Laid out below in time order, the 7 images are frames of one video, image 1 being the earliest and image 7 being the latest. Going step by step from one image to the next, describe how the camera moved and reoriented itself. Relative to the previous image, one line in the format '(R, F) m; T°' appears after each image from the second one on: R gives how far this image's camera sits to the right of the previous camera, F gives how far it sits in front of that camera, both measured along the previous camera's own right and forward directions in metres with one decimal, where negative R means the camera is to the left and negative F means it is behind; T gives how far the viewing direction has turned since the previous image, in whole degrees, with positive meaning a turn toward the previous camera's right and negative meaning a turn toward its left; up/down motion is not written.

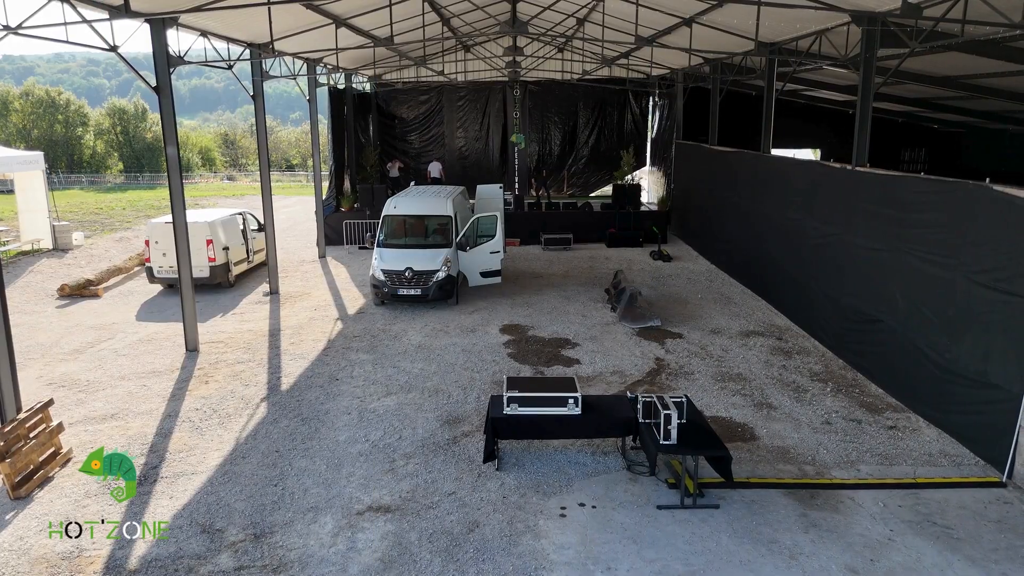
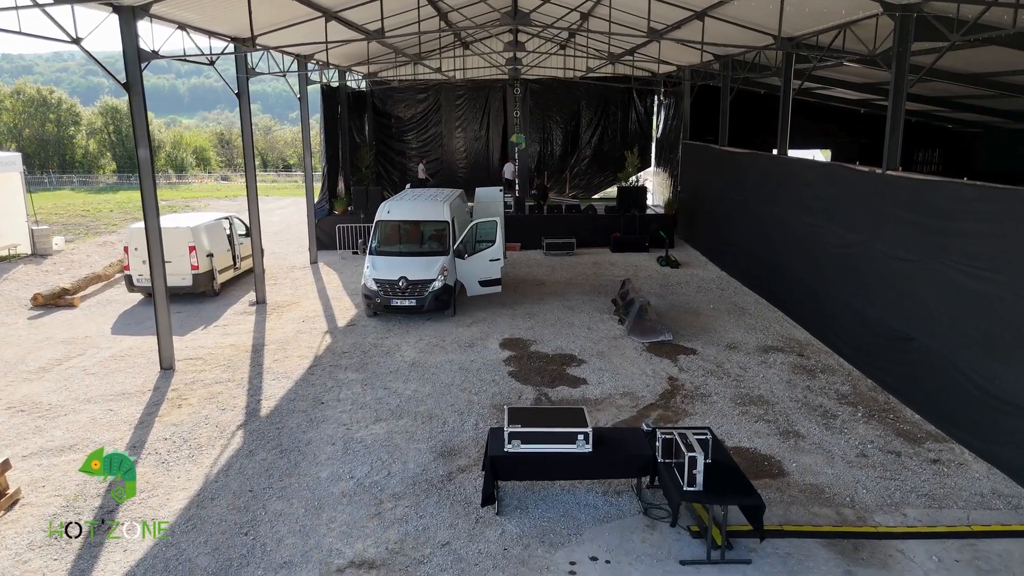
(0.0, +0.8) m; 0°
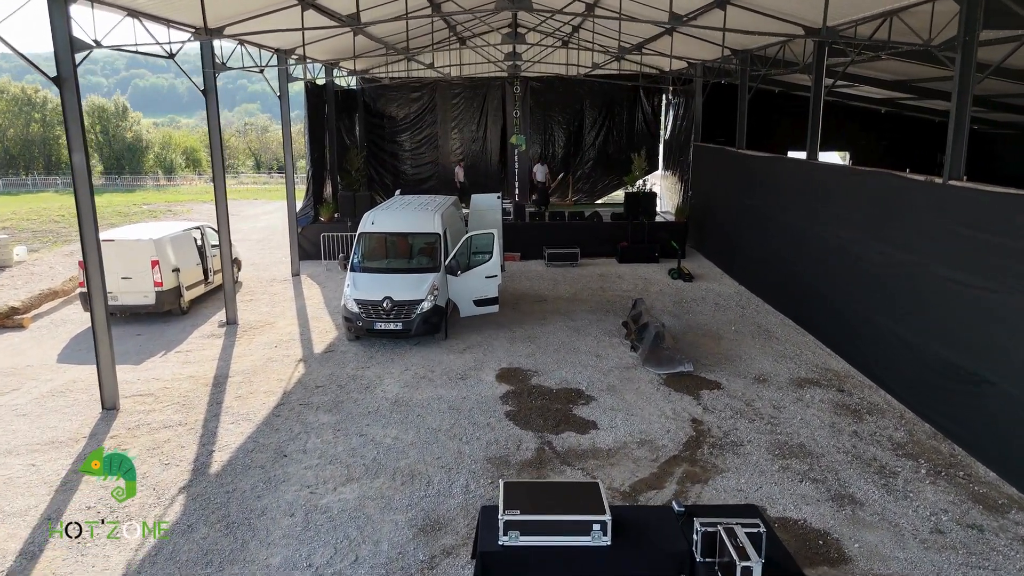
(0.0, +1.3) m; 0°
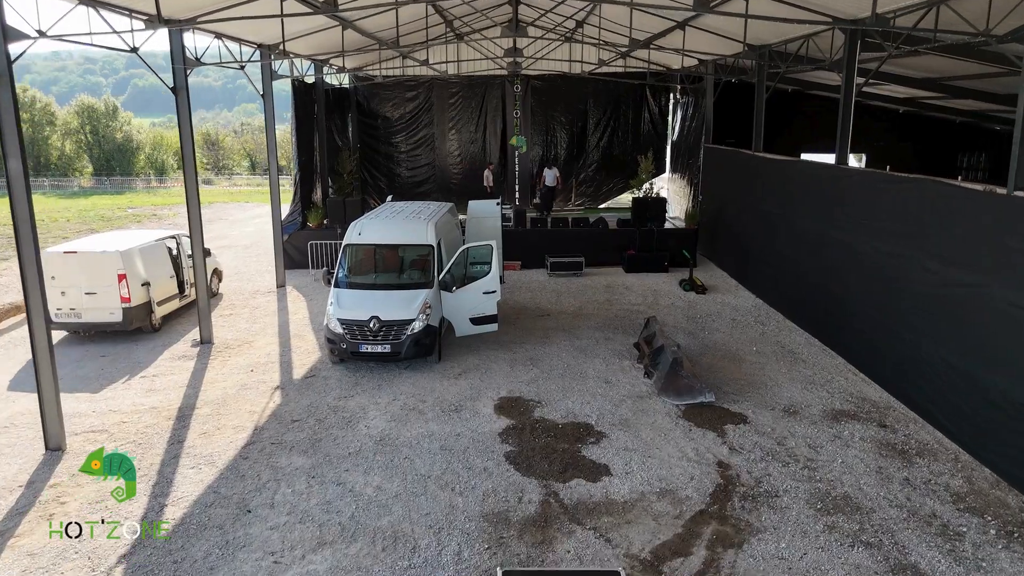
(0.0, +1.0) m; 0°
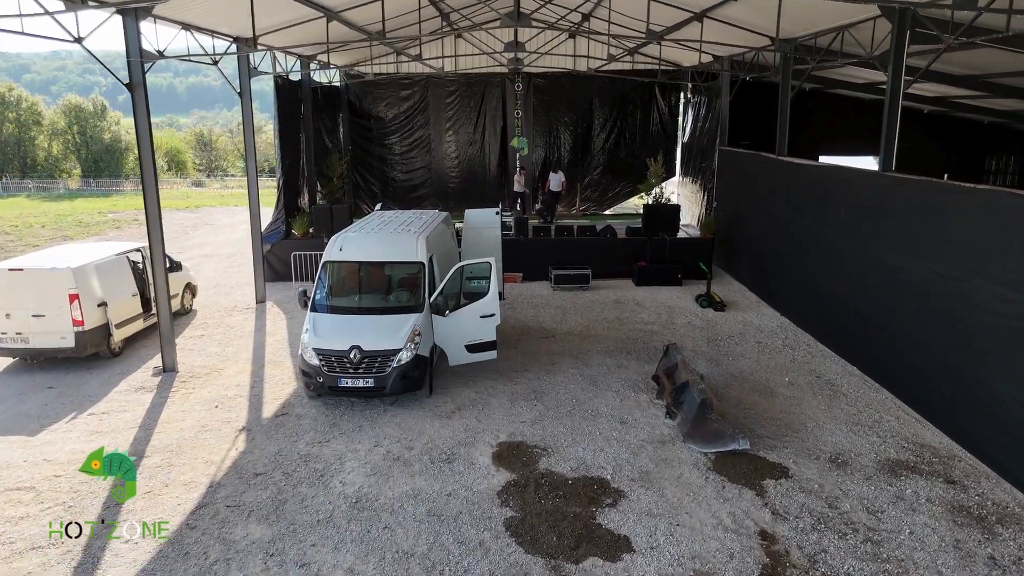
(0.0, +1.2) m; 0°
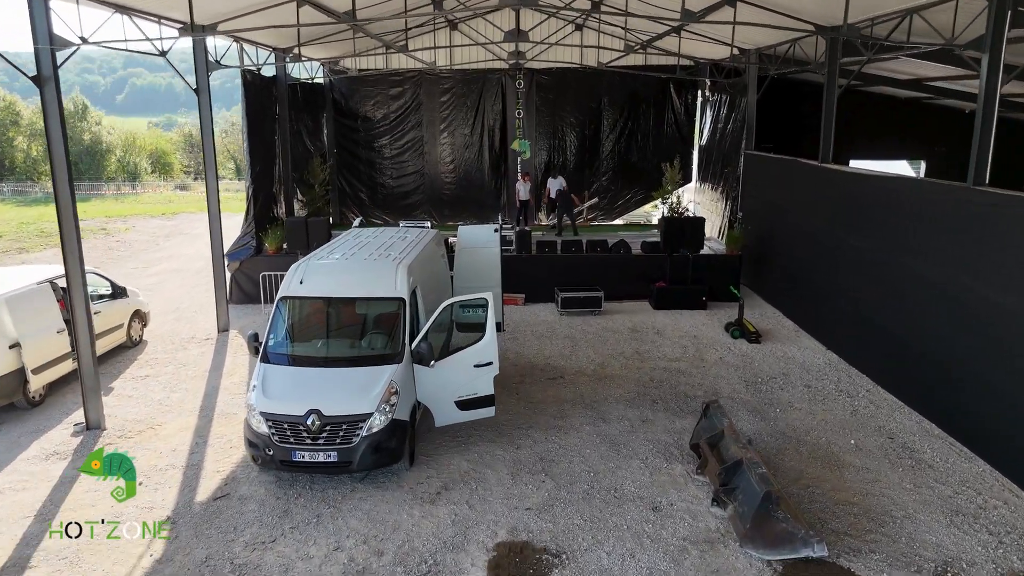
(0.0, +1.8) m; 0°
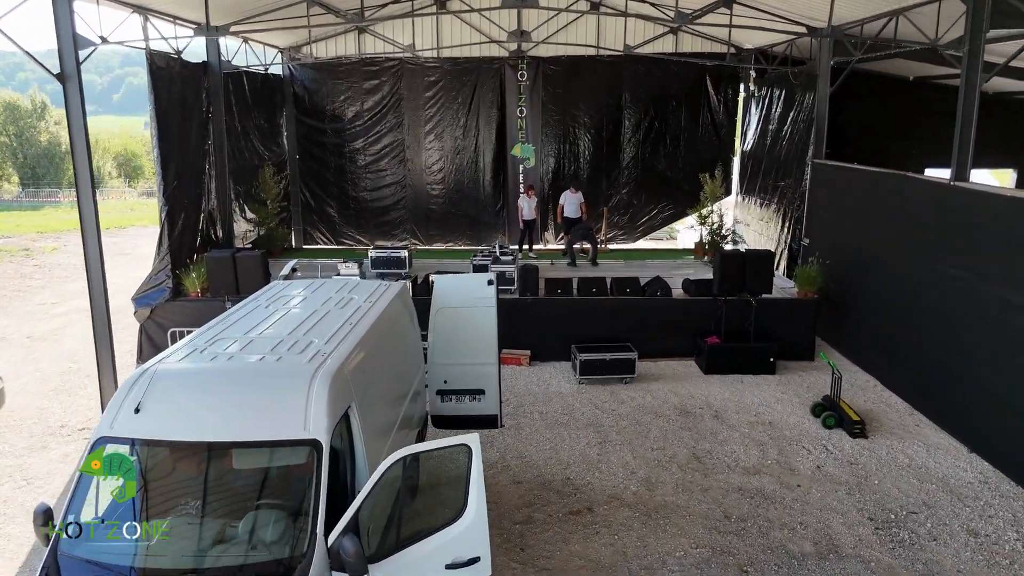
(0.0, +3.3) m; 0°
